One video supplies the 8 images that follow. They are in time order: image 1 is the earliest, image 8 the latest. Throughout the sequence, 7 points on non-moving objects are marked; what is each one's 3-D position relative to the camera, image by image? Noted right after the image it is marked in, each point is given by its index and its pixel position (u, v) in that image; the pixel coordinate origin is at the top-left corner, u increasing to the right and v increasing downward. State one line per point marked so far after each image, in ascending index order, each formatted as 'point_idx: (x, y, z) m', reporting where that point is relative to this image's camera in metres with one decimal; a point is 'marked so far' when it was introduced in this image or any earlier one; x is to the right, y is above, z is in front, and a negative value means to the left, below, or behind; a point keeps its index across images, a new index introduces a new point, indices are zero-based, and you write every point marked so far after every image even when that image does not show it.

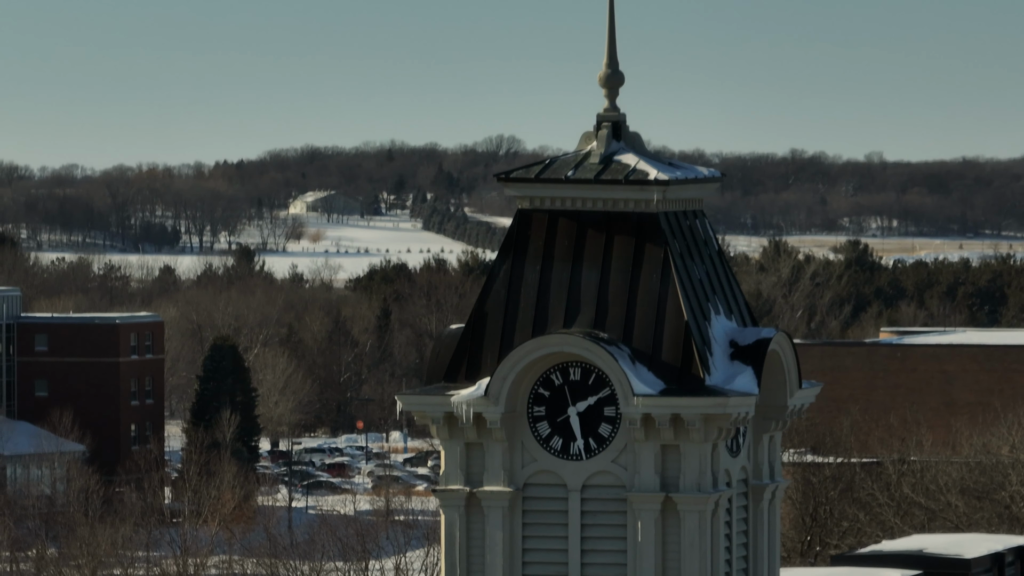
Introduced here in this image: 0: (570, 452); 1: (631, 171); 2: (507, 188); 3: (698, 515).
0: (+0.5, -1.3, +18.6) m
1: (+0.9, +0.9, +18.9) m
2: (0.0, +0.8, +19.2) m
3: (+1.5, -1.8, +18.4) m
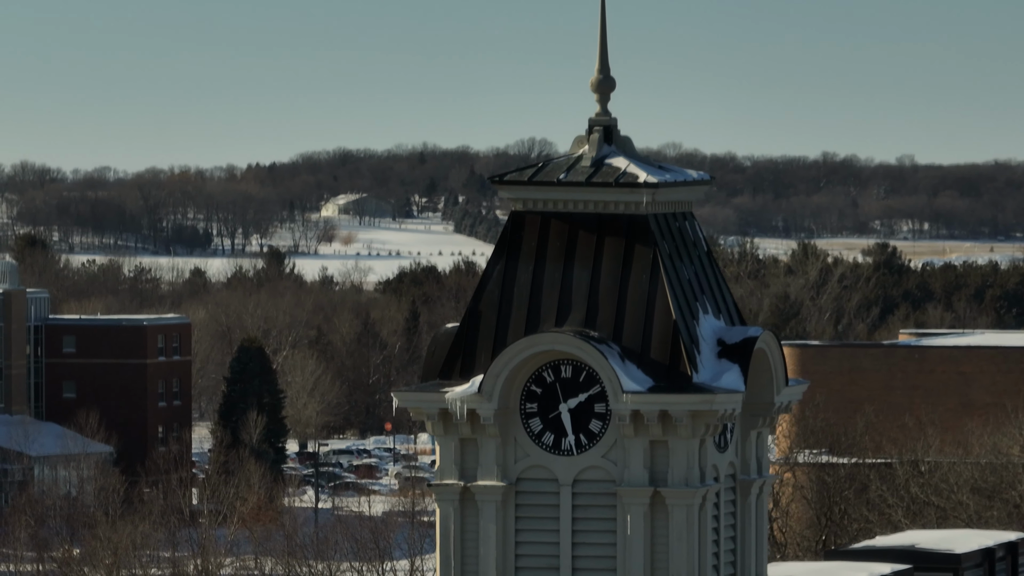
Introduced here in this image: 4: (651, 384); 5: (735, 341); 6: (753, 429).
0: (+0.4, -1.3, +19.2) m
1: (+0.9, +0.9, +19.4) m
2: (-0.1, +0.8, +19.7) m
3: (+1.4, -1.8, +18.9) m
4: (+1.1, -0.8, +18.8) m
5: (+1.8, -0.4, +19.5) m
6: (+2.0, -1.2, +20.0) m
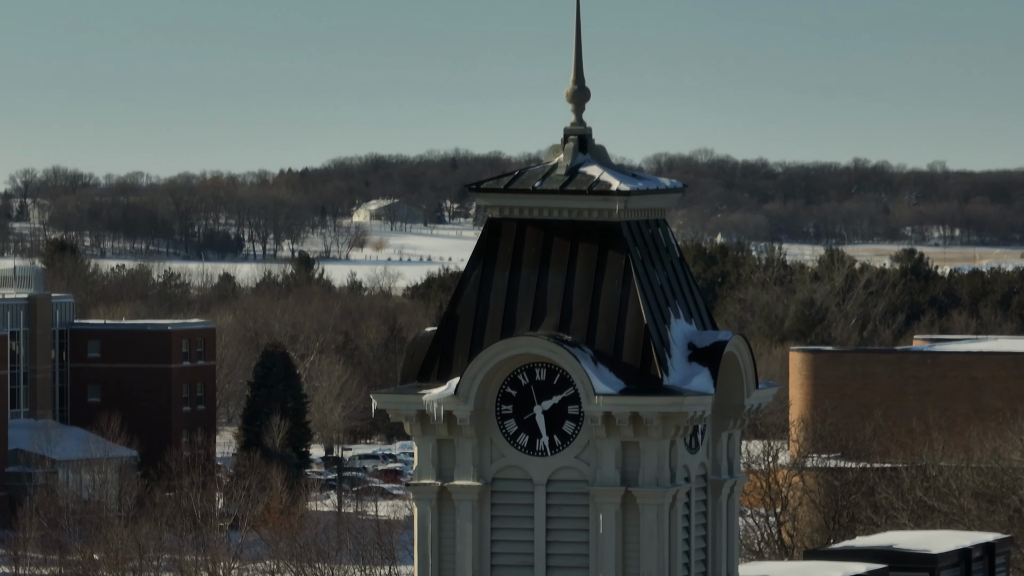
0: (+0.2, -1.3, +19.7) m
1: (+0.7, +0.9, +19.9) m
2: (-0.3, +0.8, +20.2) m
3: (+1.2, -1.8, +19.4) m
4: (+0.9, -0.8, +19.4) m
5: (+1.6, -0.5, +20.0) m
6: (+1.8, -1.2, +20.5) m
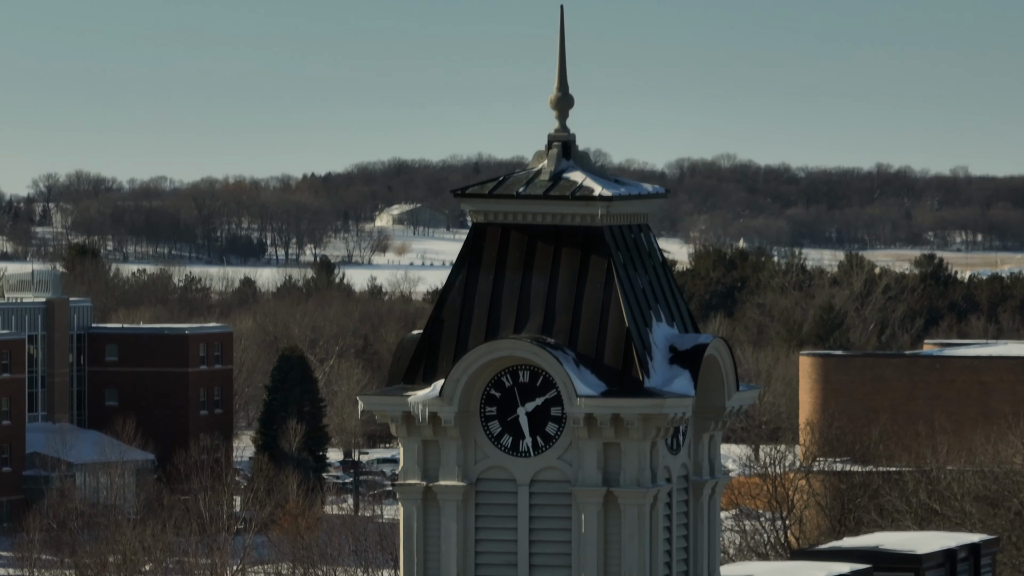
0: (+0.1, -1.4, +20.0) m
1: (+0.6, +0.9, +20.2) m
2: (-0.4, +0.7, +20.6) m
3: (+1.1, -1.8, +19.7) m
4: (+0.8, -0.8, +19.7) m
5: (+1.5, -0.5, +20.3) m
6: (+1.7, -1.3, +20.8) m
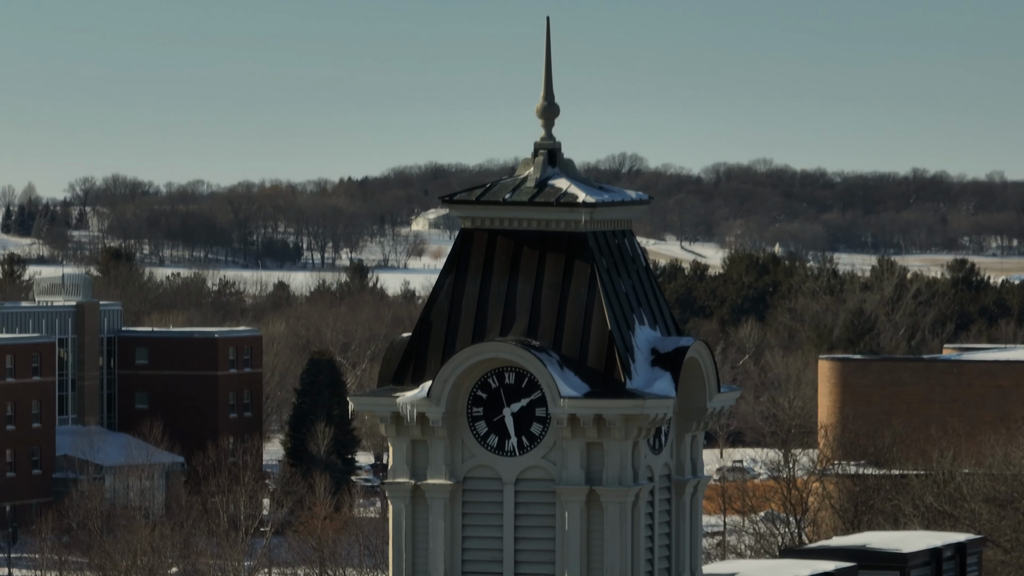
0: (-0.1, -1.4, +20.6) m
1: (+0.4, +0.8, +20.8) m
2: (-0.5, +0.7, +21.1) m
3: (+0.9, -1.9, +20.3) m
4: (+0.6, -0.9, +20.3) m
5: (+1.4, -0.5, +20.9) m
6: (+1.6, -1.3, +21.4) m
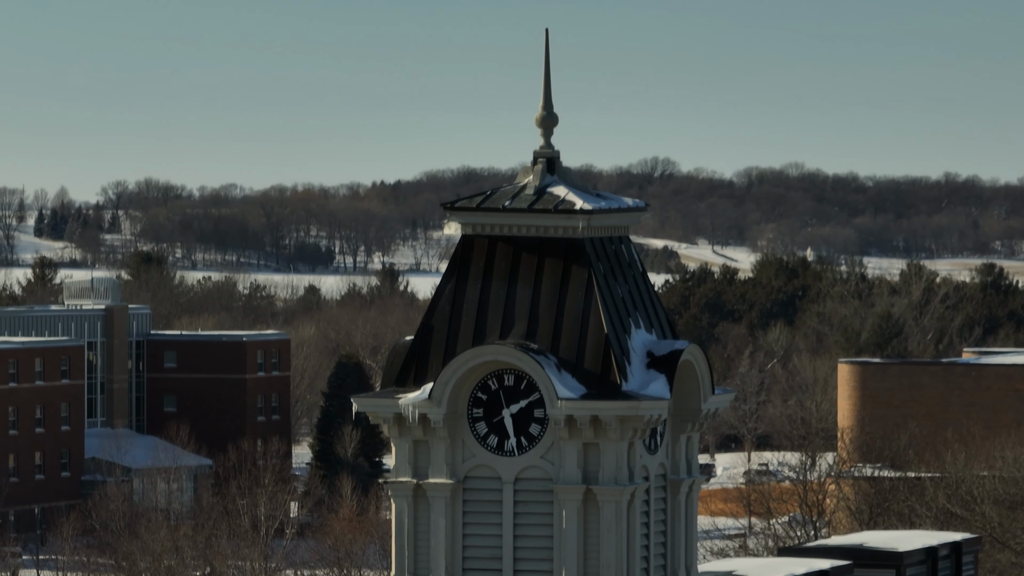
0: (-0.1, -1.4, +21.2) m
1: (+0.4, +0.8, +21.4) m
2: (-0.5, +0.7, +21.7) m
3: (+0.9, -1.9, +20.8) m
4: (+0.6, -0.9, +20.8) m
5: (+1.4, -0.6, +21.5) m
6: (+1.6, -1.4, +21.9) m
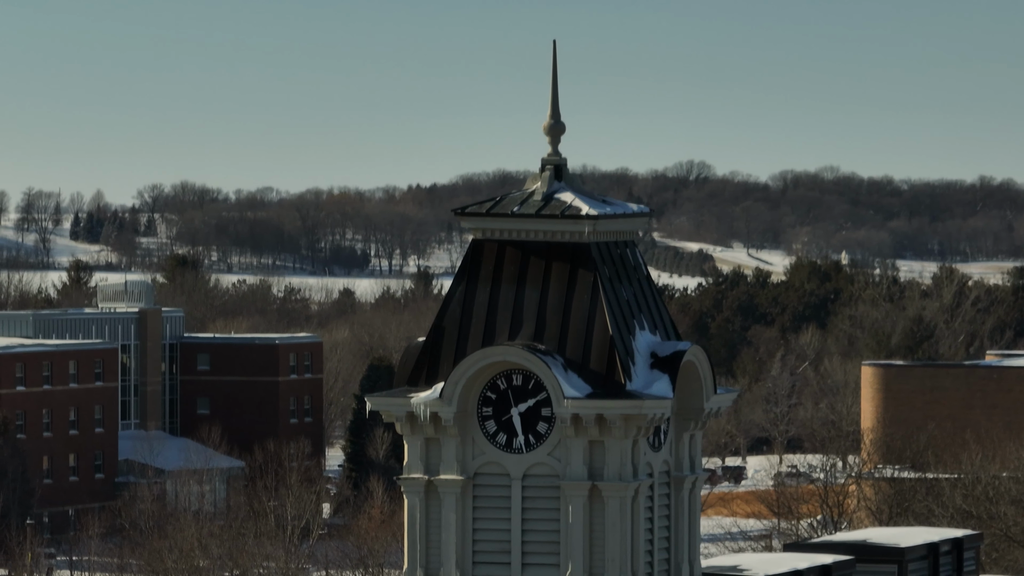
0: (0.0, -1.5, +21.9) m
1: (+0.5, +0.8, +22.1) m
2: (-0.5, +0.6, +22.5) m
3: (+1.0, -1.9, +21.6) m
4: (+0.7, -0.9, +21.6) m
5: (+1.5, -0.6, +22.2) m
6: (+1.7, -1.4, +22.6) m
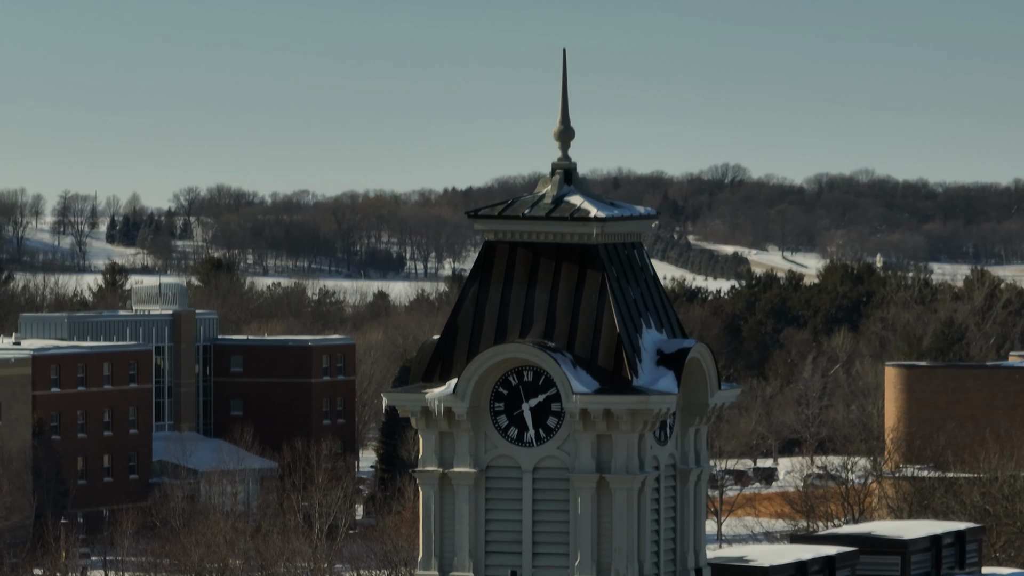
0: (+0.1, -1.5, +22.7) m
1: (+0.6, +0.8, +23.0) m
2: (-0.3, +0.6, +23.3) m
3: (+1.1, -1.9, +22.4) m
4: (+0.8, -0.9, +22.4) m
5: (+1.6, -0.6, +23.0) m
6: (+1.8, -1.4, +23.5) m
